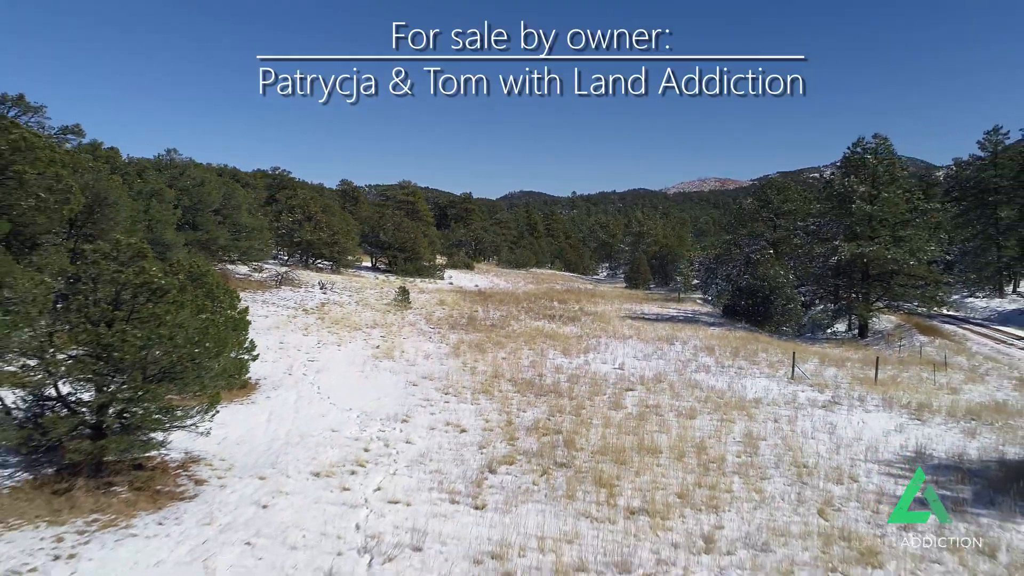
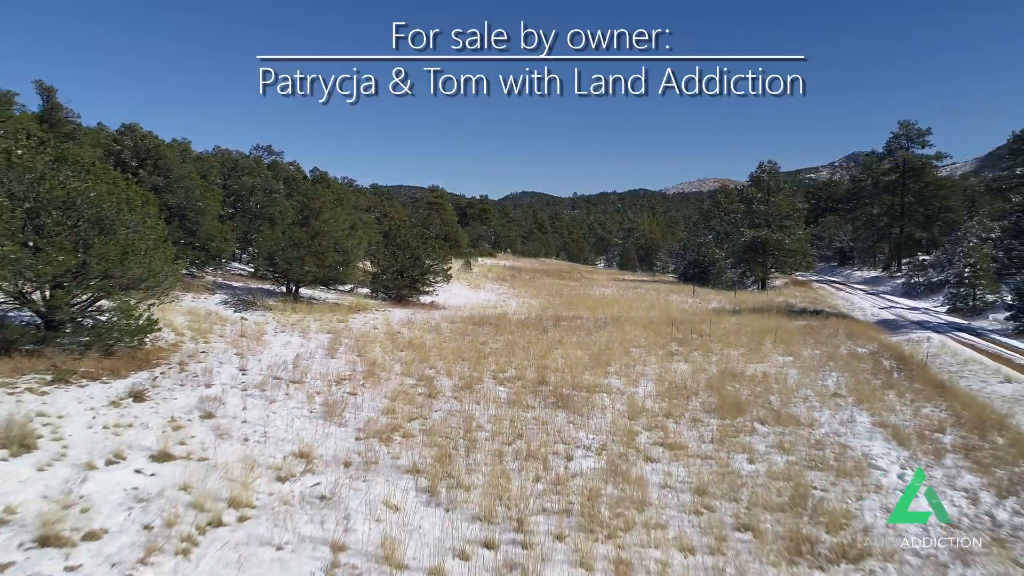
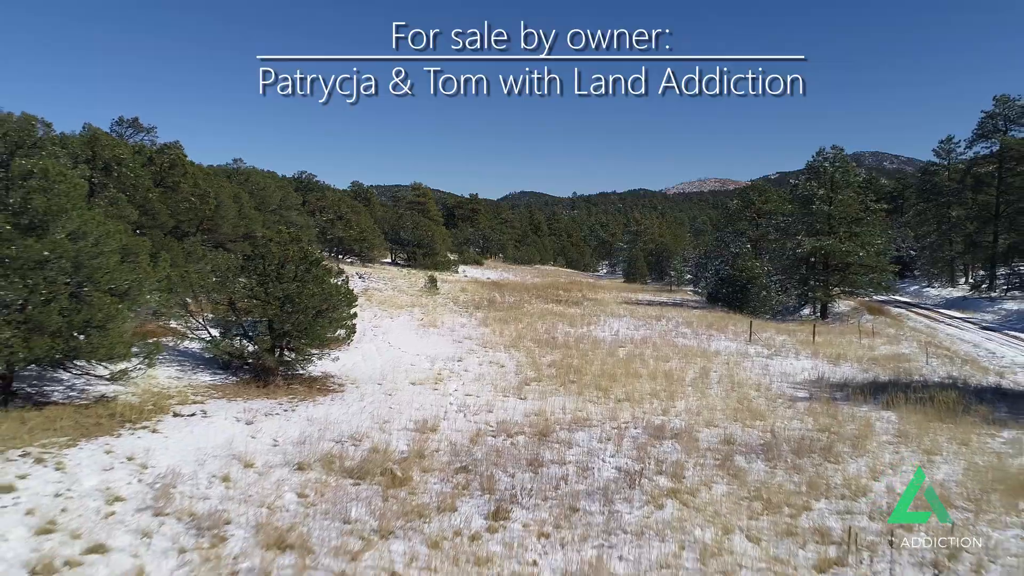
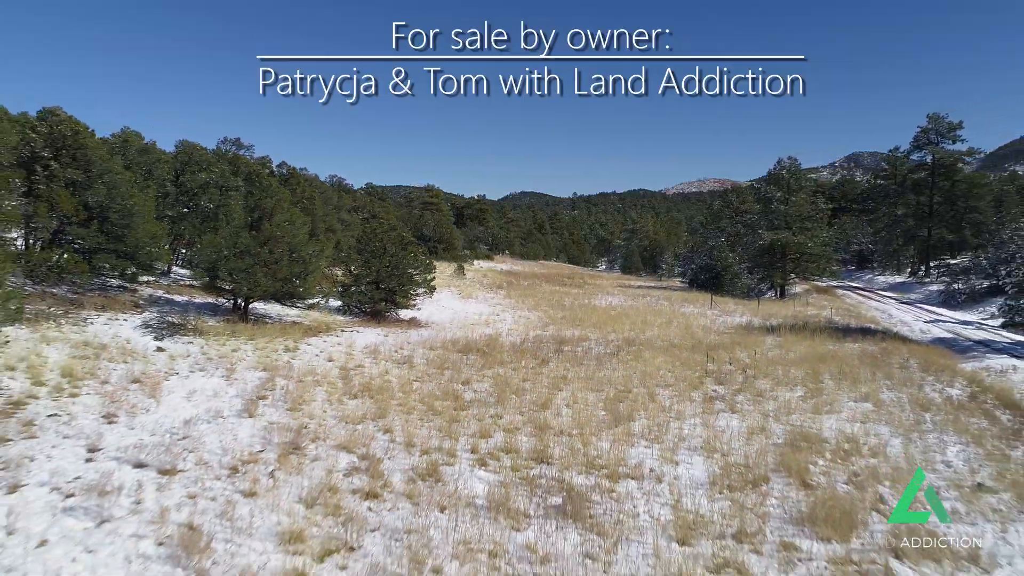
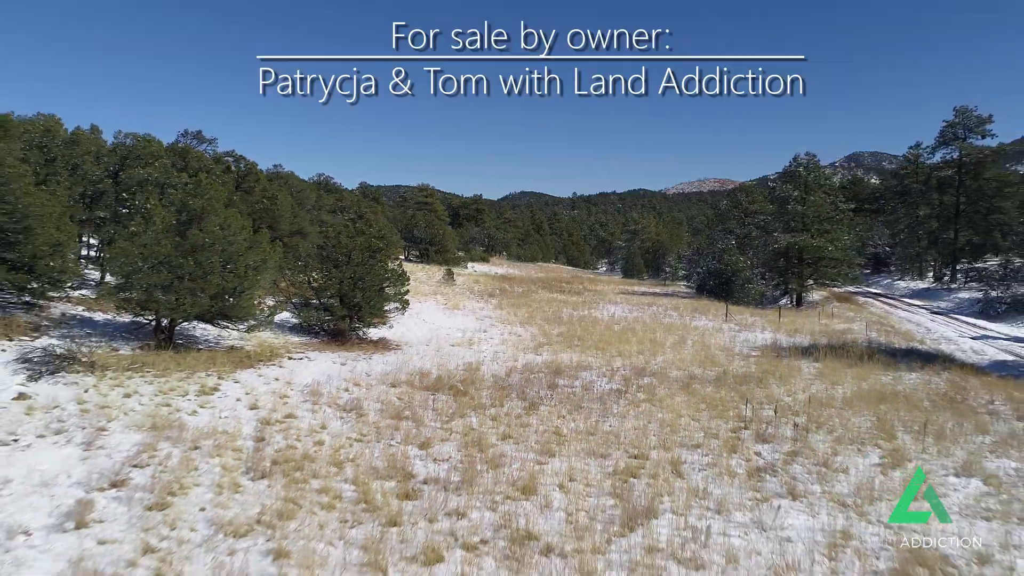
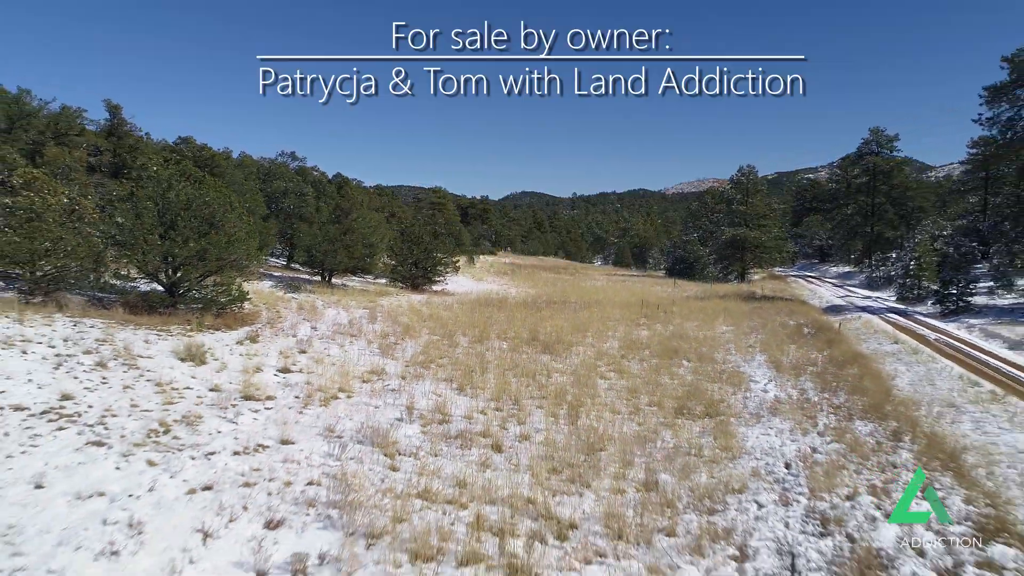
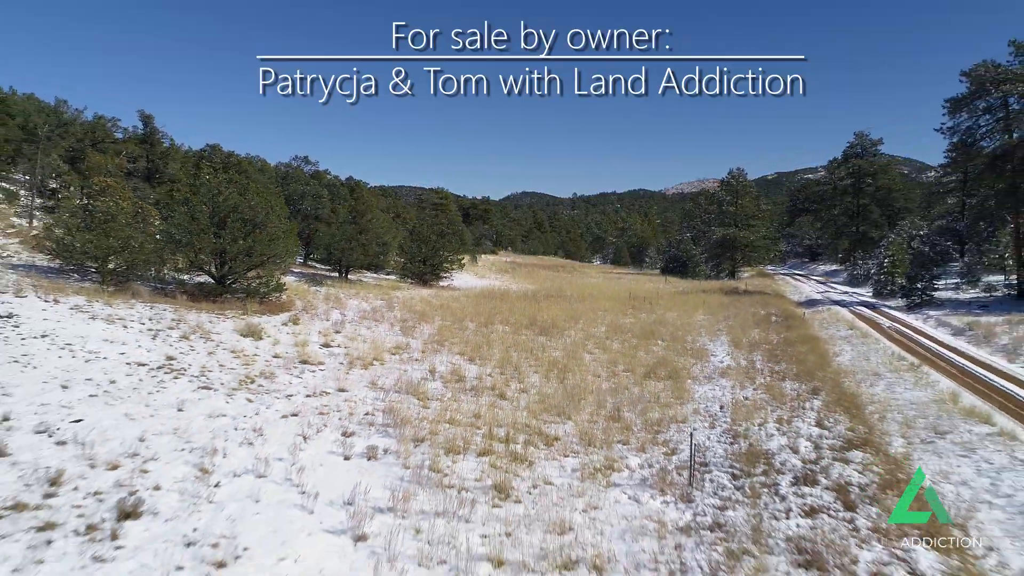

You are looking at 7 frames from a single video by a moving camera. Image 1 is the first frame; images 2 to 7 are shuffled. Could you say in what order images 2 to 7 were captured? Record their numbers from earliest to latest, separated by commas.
3, 5, 4, 2, 6, 7
